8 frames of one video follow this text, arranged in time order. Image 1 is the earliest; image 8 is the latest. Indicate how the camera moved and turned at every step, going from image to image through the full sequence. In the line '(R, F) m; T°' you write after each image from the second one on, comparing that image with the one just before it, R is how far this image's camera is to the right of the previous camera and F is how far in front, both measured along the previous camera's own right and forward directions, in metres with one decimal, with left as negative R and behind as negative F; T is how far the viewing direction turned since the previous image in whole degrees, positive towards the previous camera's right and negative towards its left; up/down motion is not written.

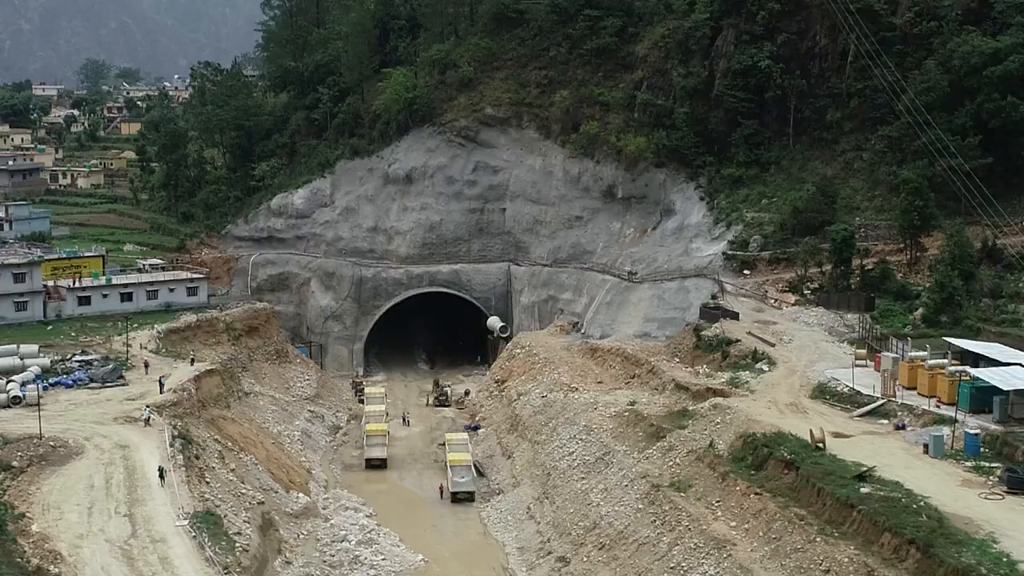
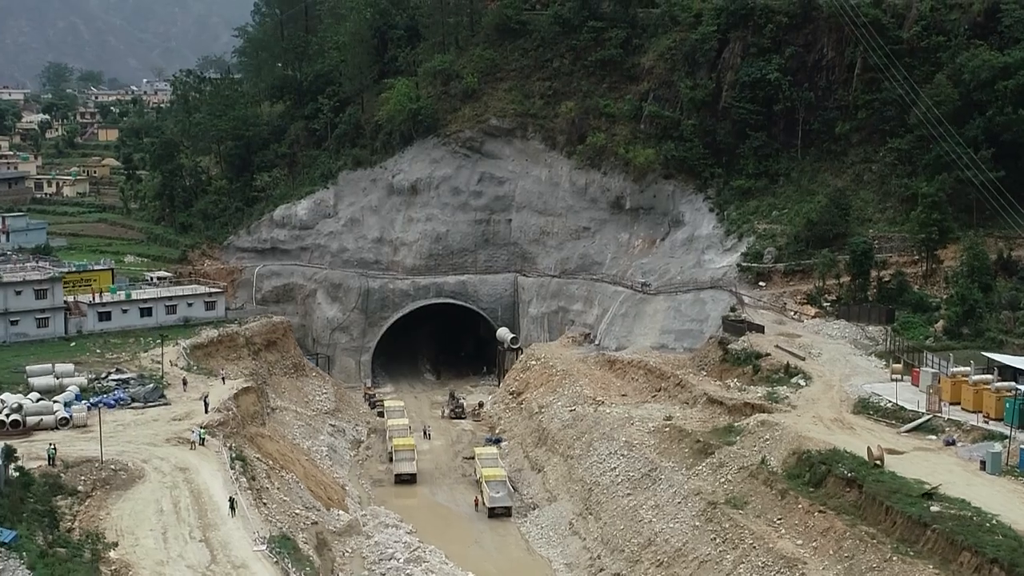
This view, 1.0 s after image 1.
(-1.7, -0.1) m; +2°
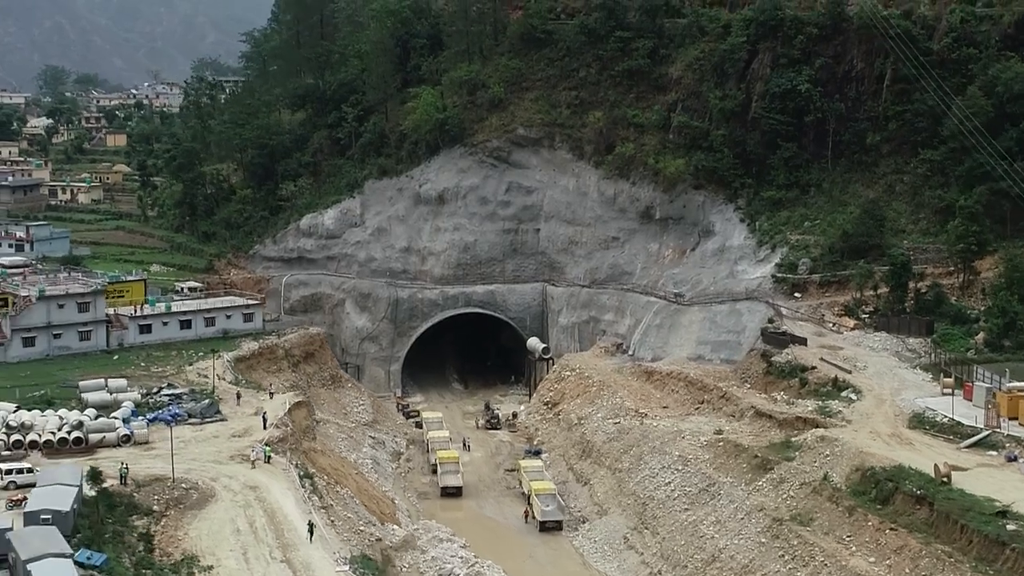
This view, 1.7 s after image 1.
(-1.3, -0.1) m; +1°
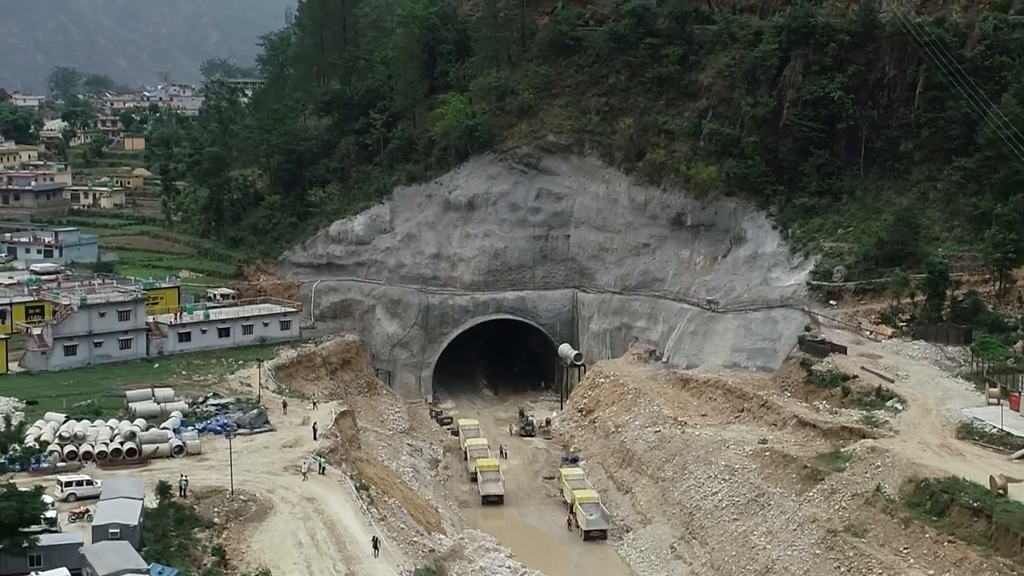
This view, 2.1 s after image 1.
(-0.9, -0.1) m; 0°
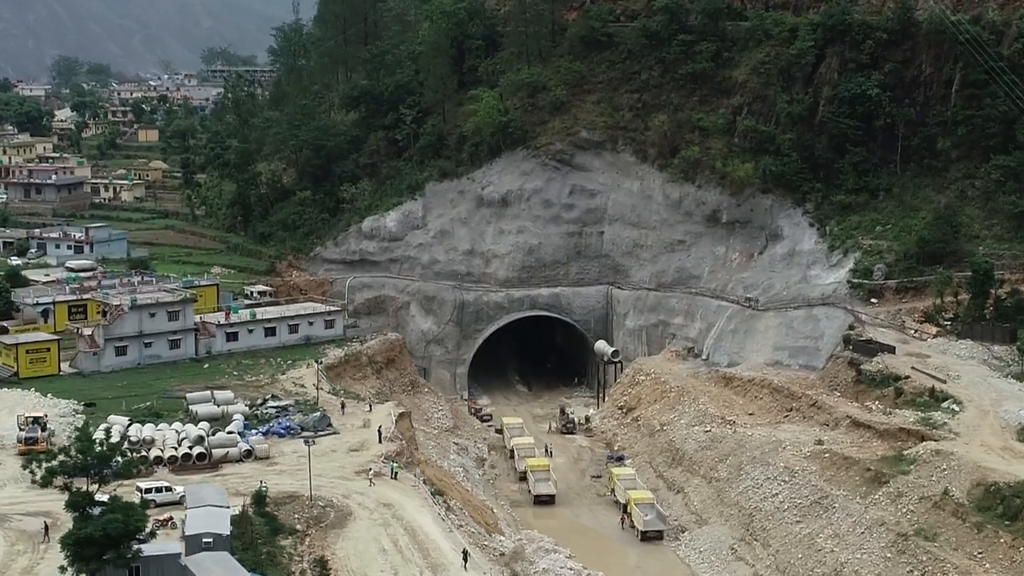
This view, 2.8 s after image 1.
(-1.4, -0.1) m; 0°
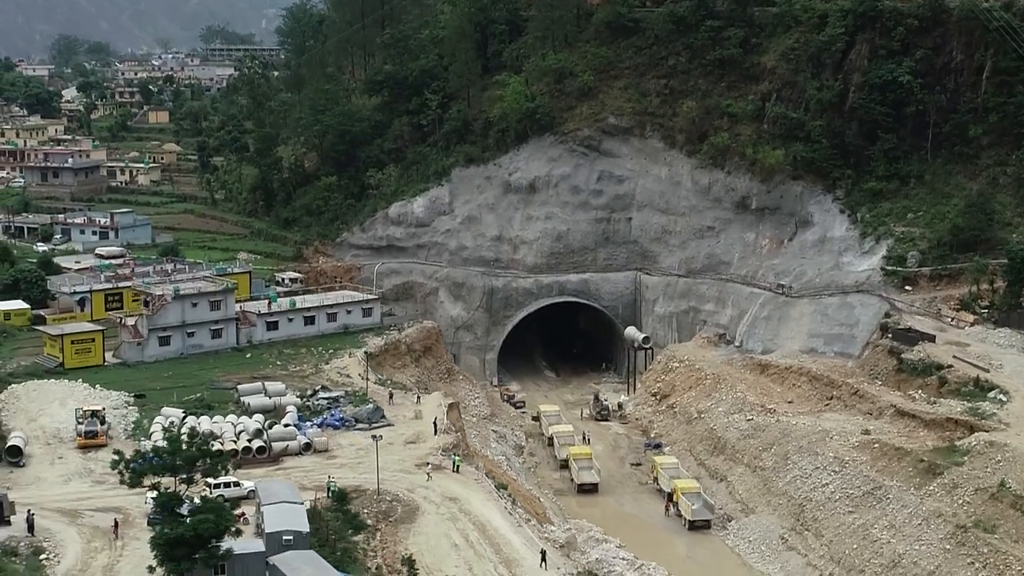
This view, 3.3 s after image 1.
(-1.2, -0.1) m; 0°
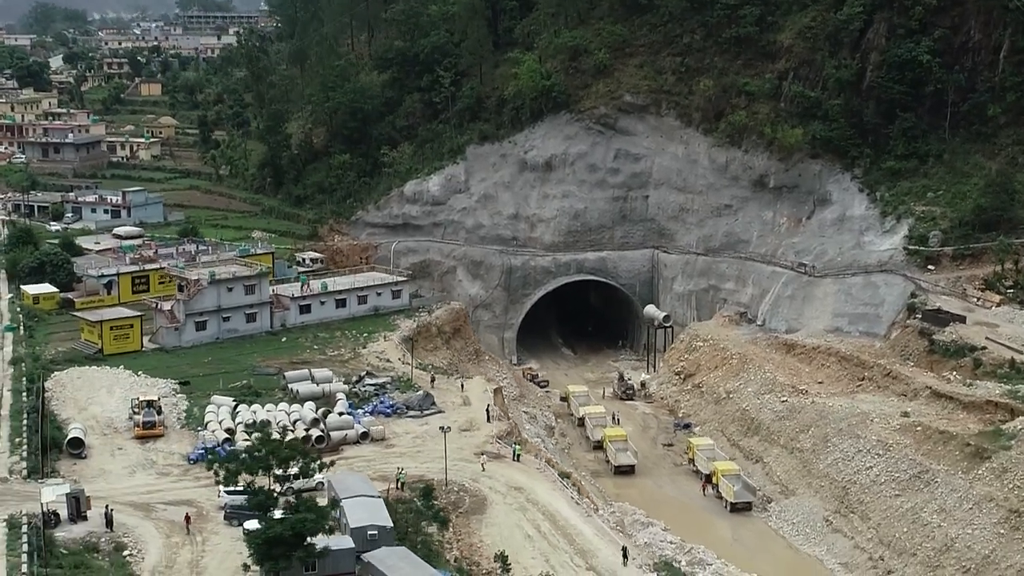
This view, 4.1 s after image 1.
(-1.5, -0.1) m; +1°
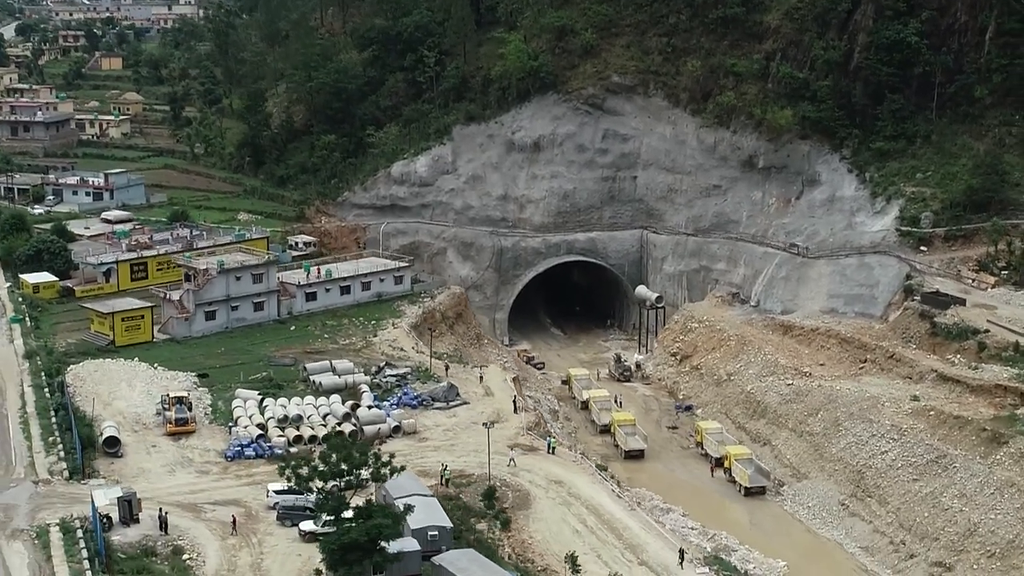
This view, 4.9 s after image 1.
(-1.6, -0.1) m; +2°
